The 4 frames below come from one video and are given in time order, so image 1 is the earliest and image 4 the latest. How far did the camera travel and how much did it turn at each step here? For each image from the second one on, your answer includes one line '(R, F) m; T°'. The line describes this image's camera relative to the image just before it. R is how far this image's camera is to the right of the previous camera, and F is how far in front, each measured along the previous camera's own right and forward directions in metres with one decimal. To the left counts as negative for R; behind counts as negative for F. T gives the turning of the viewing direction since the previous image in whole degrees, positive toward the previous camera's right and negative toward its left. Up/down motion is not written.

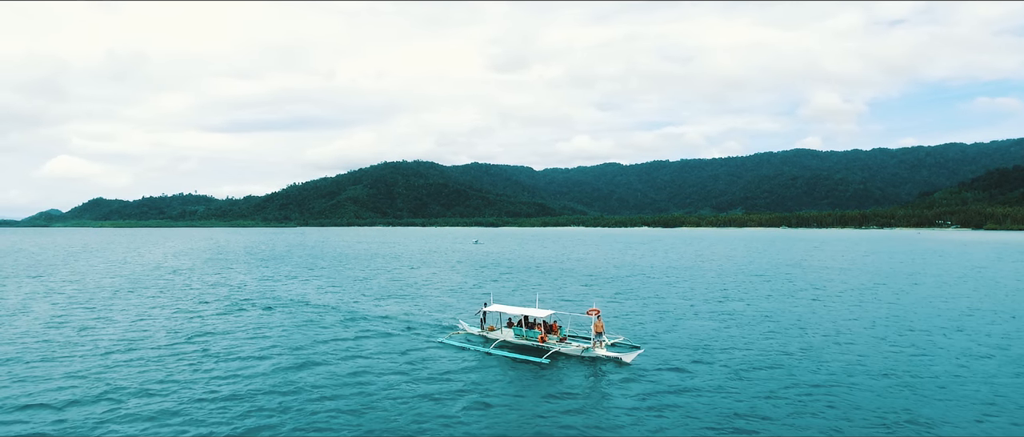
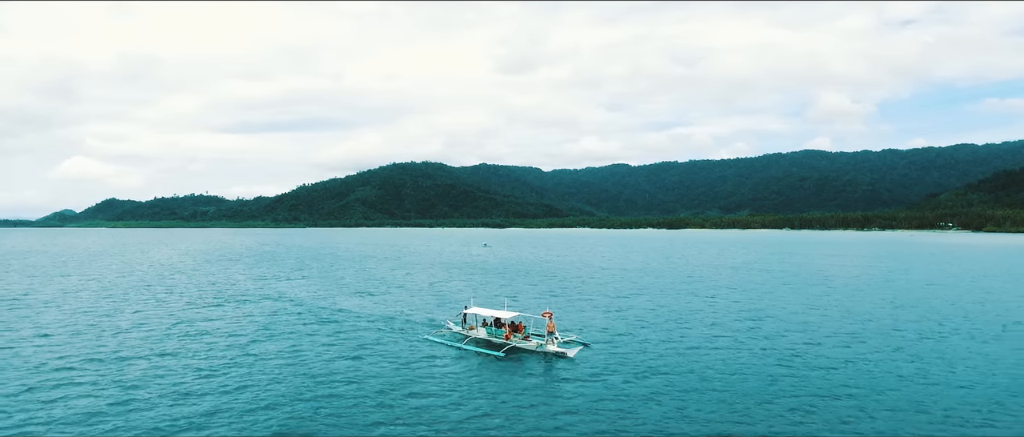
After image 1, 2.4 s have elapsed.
(+1.5, -1.9) m; -1°
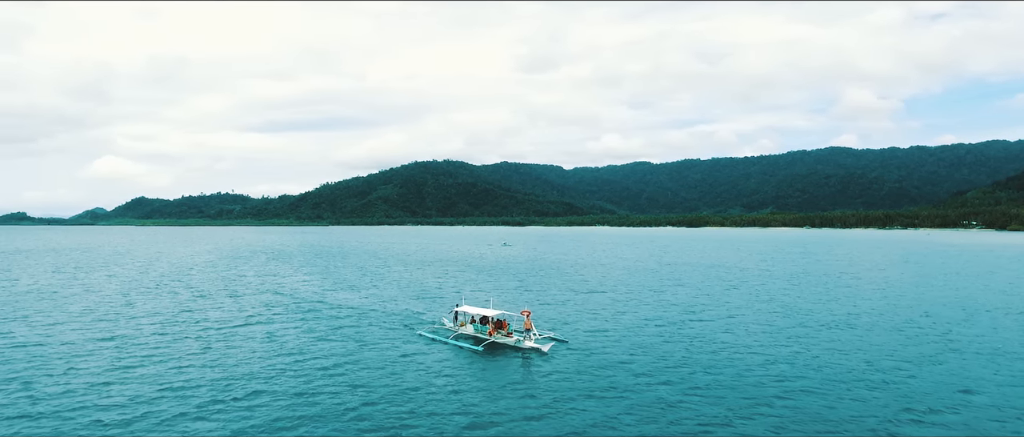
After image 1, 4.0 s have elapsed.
(+1.3, -1.1) m; -2°
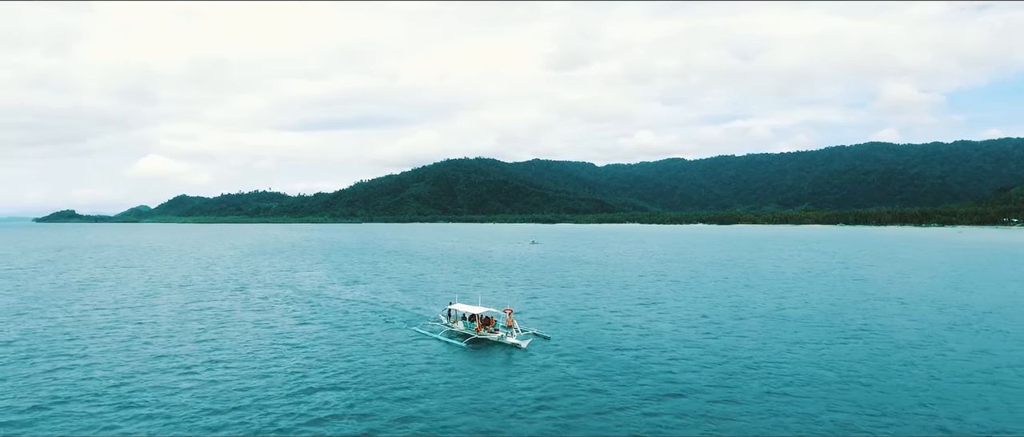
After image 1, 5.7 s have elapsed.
(+1.5, -1.0) m; -3°
